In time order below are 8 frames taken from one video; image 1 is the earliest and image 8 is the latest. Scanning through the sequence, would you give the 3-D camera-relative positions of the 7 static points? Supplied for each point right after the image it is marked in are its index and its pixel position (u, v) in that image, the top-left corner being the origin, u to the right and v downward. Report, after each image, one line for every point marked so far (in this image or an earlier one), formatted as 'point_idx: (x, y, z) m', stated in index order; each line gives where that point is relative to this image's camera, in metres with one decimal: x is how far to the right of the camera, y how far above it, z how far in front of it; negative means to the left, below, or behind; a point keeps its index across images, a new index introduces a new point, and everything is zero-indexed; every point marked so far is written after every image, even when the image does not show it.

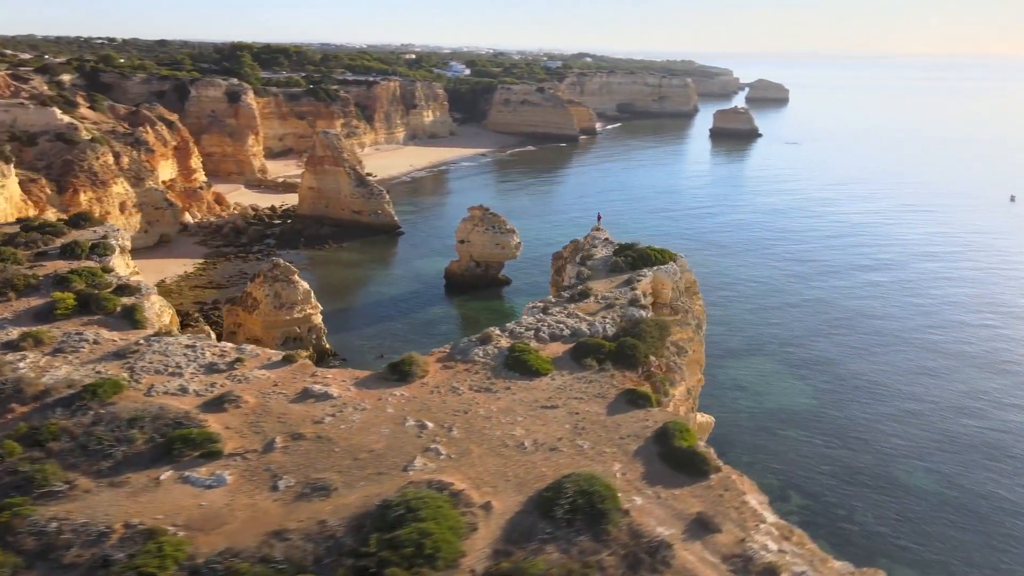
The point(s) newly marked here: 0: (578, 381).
0: (+0.8, -1.1, +8.6) m
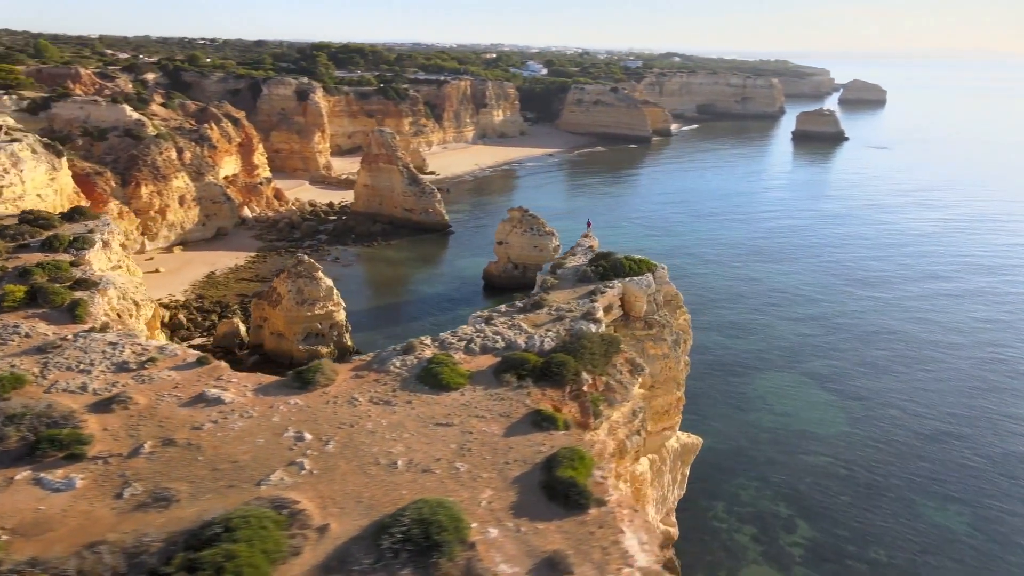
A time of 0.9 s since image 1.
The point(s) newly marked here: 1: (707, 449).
0: (-0.3, -1.3, +8.2) m
1: (+5.3, -4.4, +19.7) m
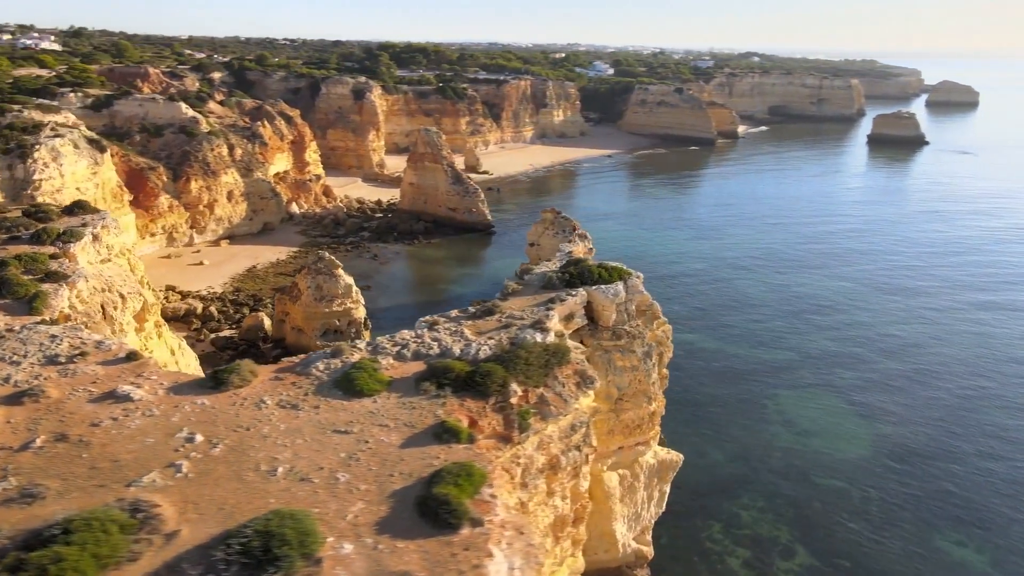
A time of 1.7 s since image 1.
0: (-1.2, -1.3, +8.0) m
1: (+5.2, -4.6, +18.9) m
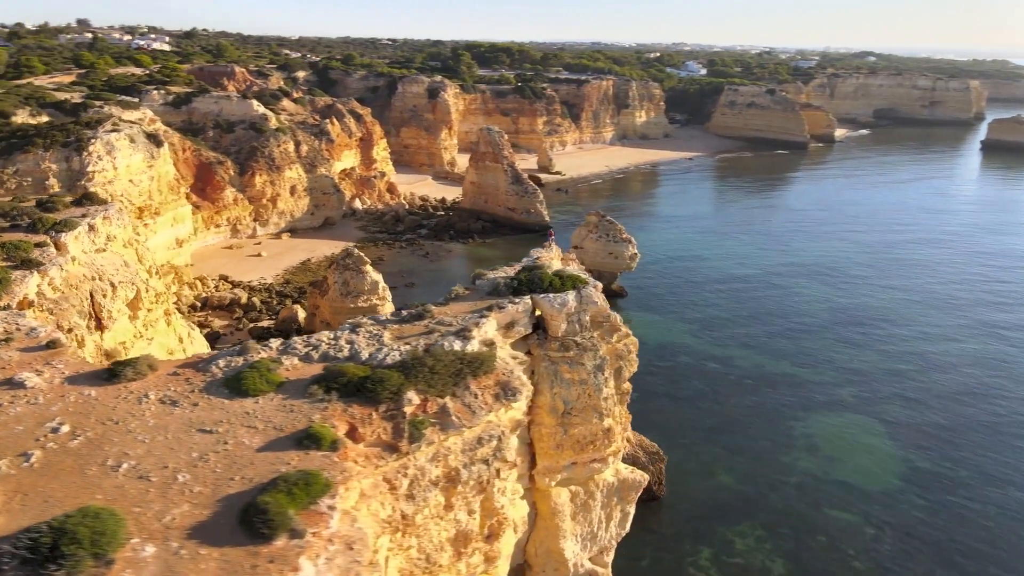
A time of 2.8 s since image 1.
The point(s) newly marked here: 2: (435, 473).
0: (-2.5, -1.3, +7.9) m
1: (+5.1, -4.9, +17.9) m
2: (-0.9, -2.2, +8.6) m
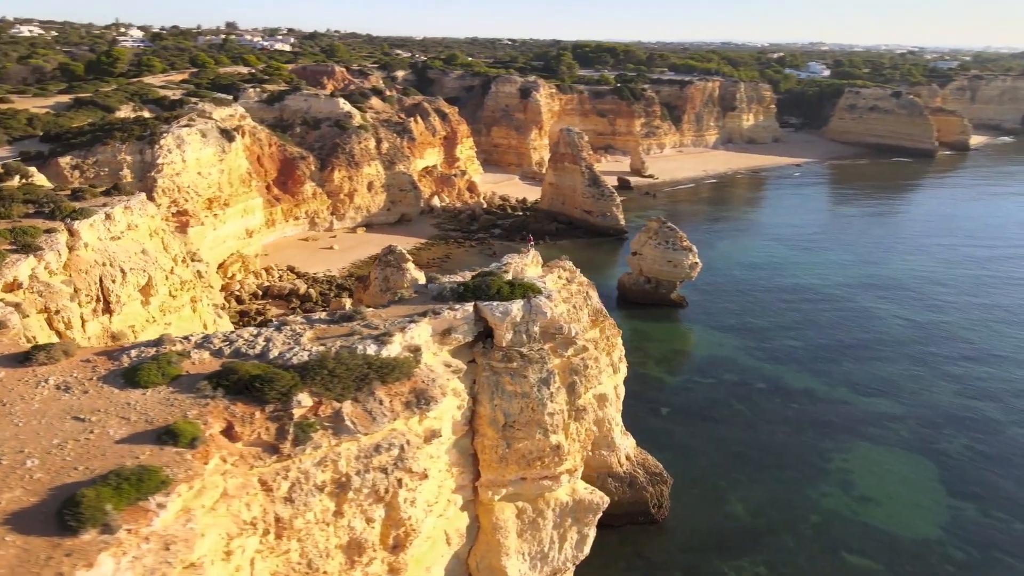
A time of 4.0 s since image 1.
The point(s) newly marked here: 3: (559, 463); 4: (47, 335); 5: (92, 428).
0: (-3.9, -1.3, +8.0) m
1: (+5.0, -5.3, +16.8) m
2: (-2.2, -2.2, +8.4) m
3: (+0.7, -2.7, +11.4) m
4: (-7.9, -0.8, +12.4) m
5: (-4.3, -1.4, +7.6) m
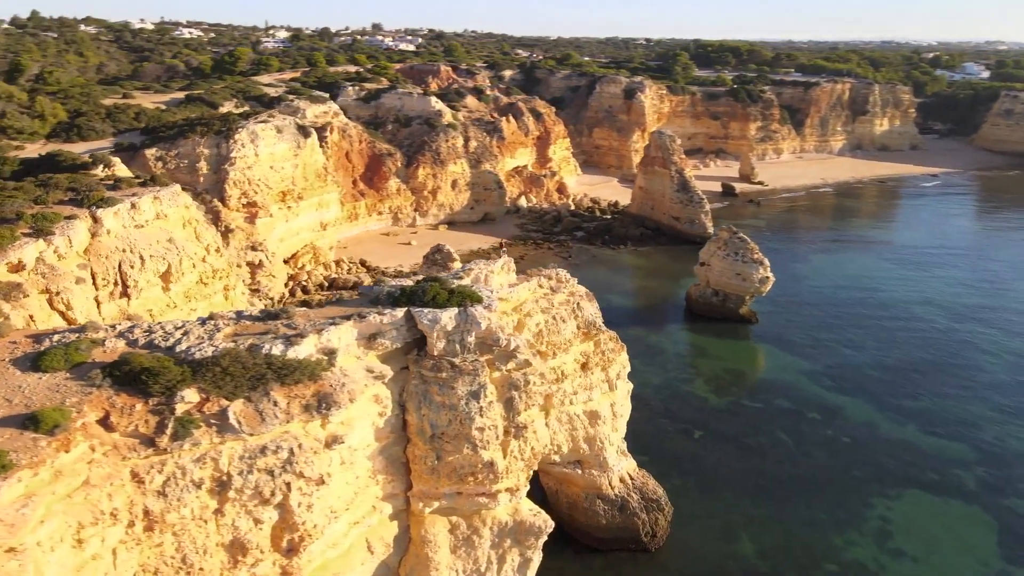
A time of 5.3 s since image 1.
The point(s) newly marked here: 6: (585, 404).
0: (-5.3, -1.1, +8.3) m
1: (+4.7, -5.7, +15.5) m
2: (-3.6, -2.2, +8.4) m
3: (-0.3, -2.9, +10.9) m
4: (-8.5, -0.5, +13.3) m
5: (-5.8, -1.3, +8.0) m
6: (+1.5, -2.3, +14.6) m
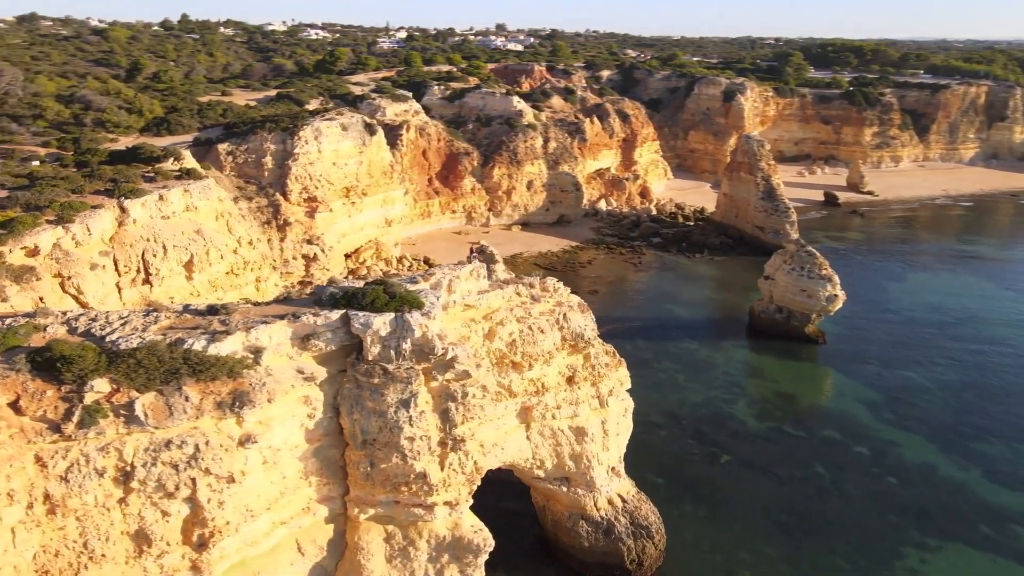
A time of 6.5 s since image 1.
0: (-6.5, -1.0, +8.8) m
1: (+4.3, -6.0, +14.3) m
2: (-4.9, -2.1, +8.6) m
3: (-1.2, -3.0, +10.6) m
4: (-8.8, -0.2, +14.2) m
5: (-7.1, -1.1, +8.5) m
6: (+1.1, -2.5, +13.9) m
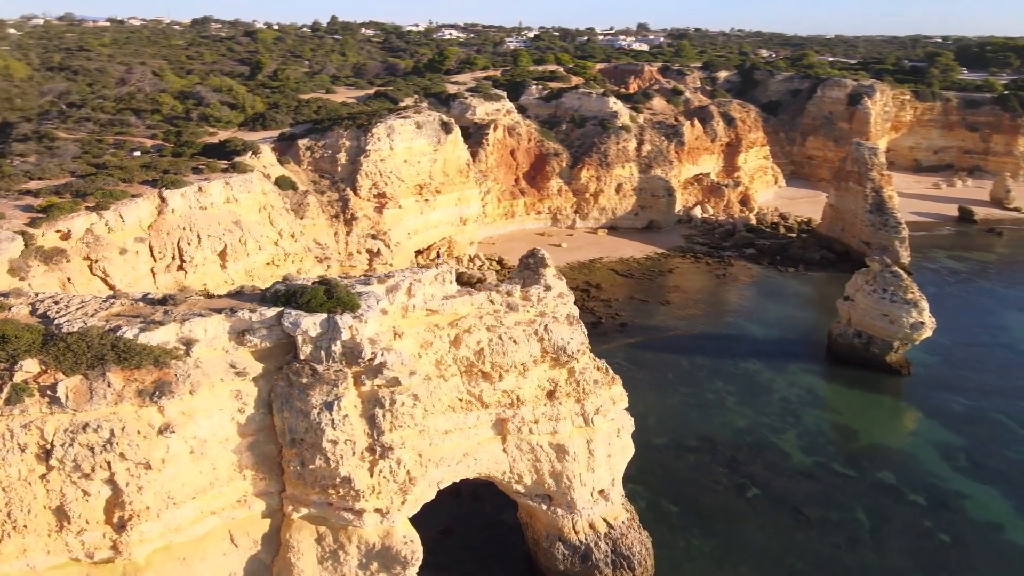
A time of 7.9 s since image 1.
0: (-7.6, -0.7, +9.6) m
1: (+3.6, -6.4, +13.2) m
2: (-6.1, -1.9, +9.1) m
3: (-2.2, -3.0, +10.4) m
4: (-8.9, +0.2, +15.3) m
5: (-8.2, -0.8, +9.4) m
6: (+0.7, -2.7, +13.3) m
